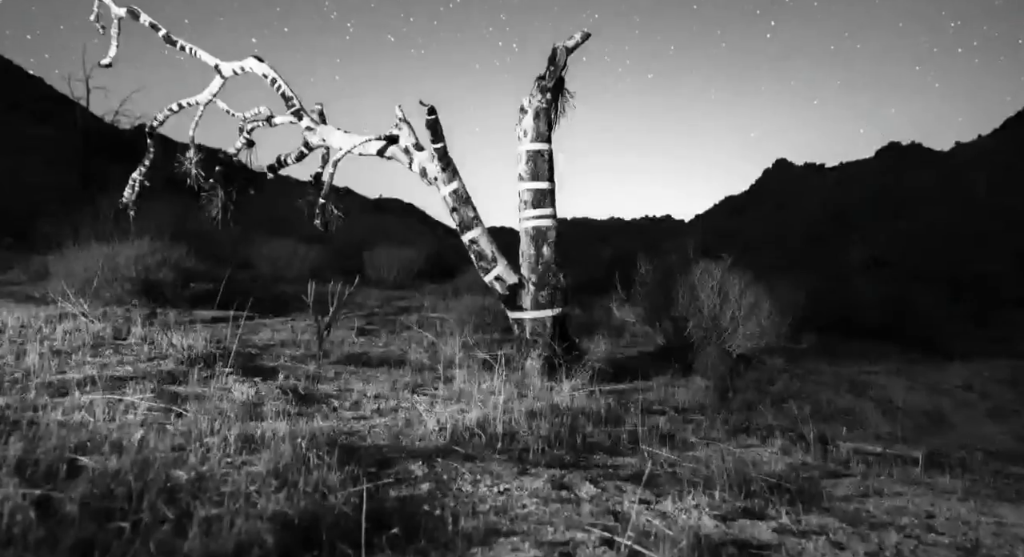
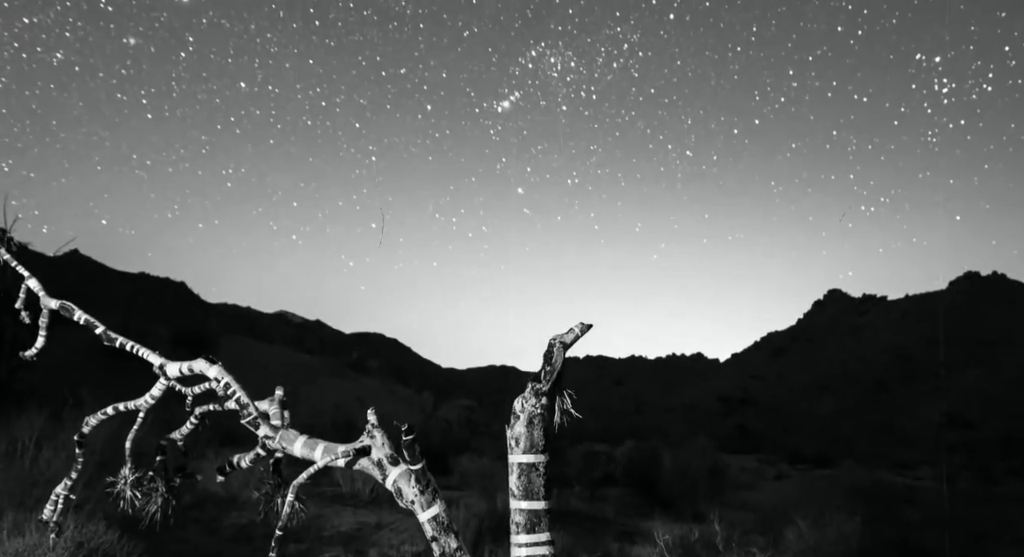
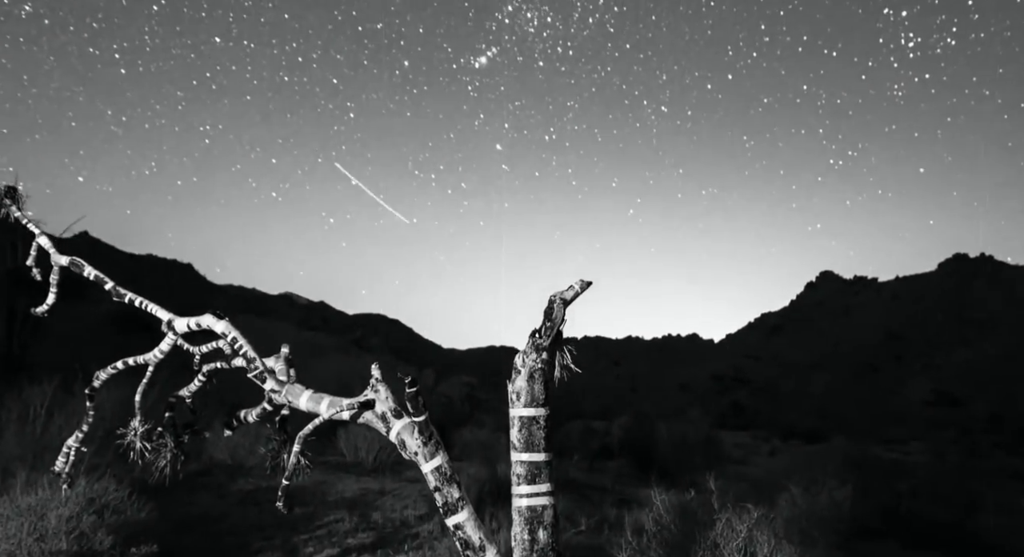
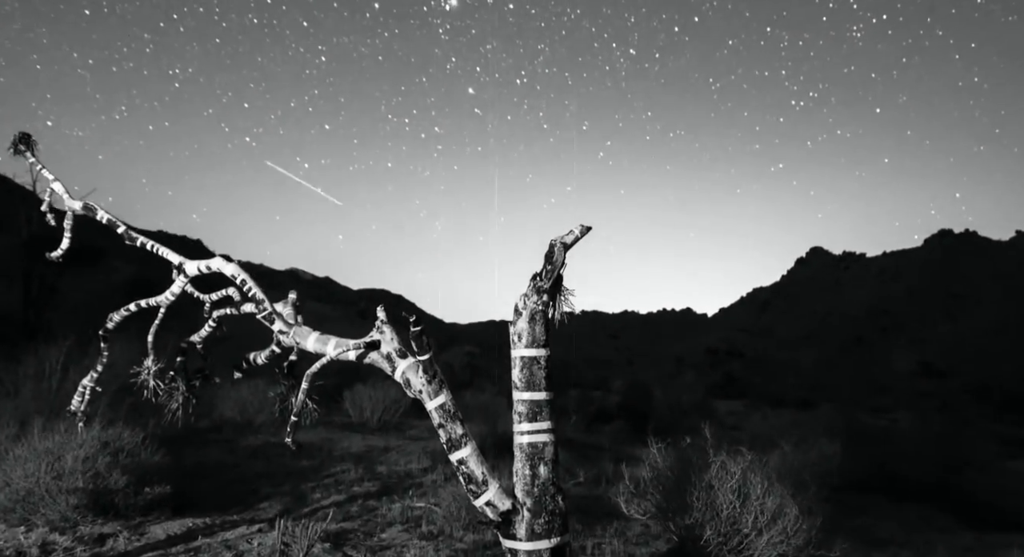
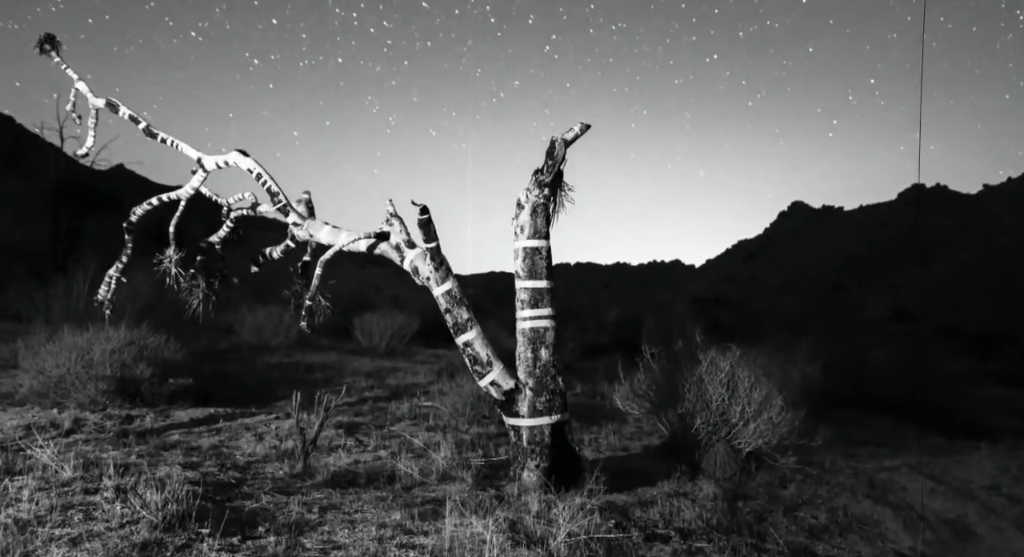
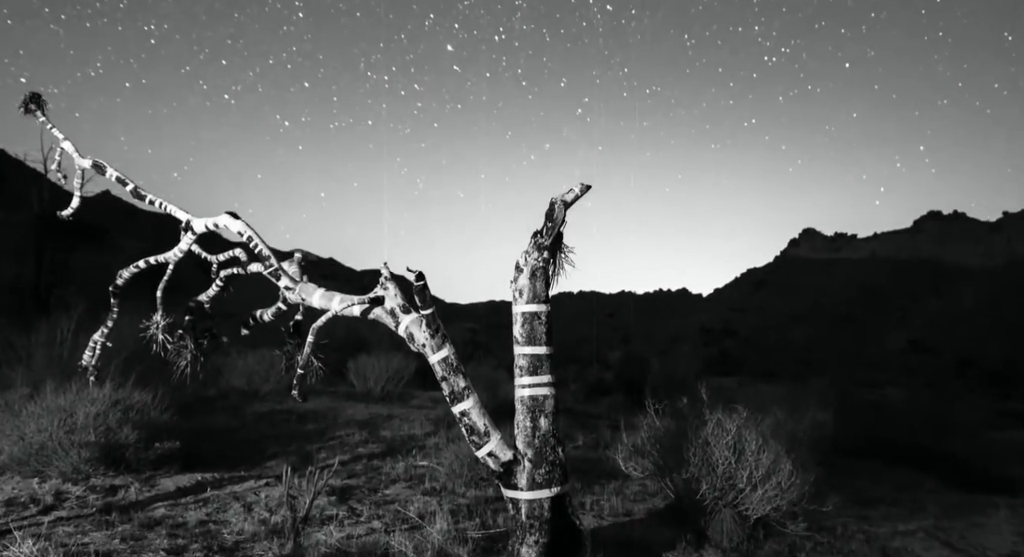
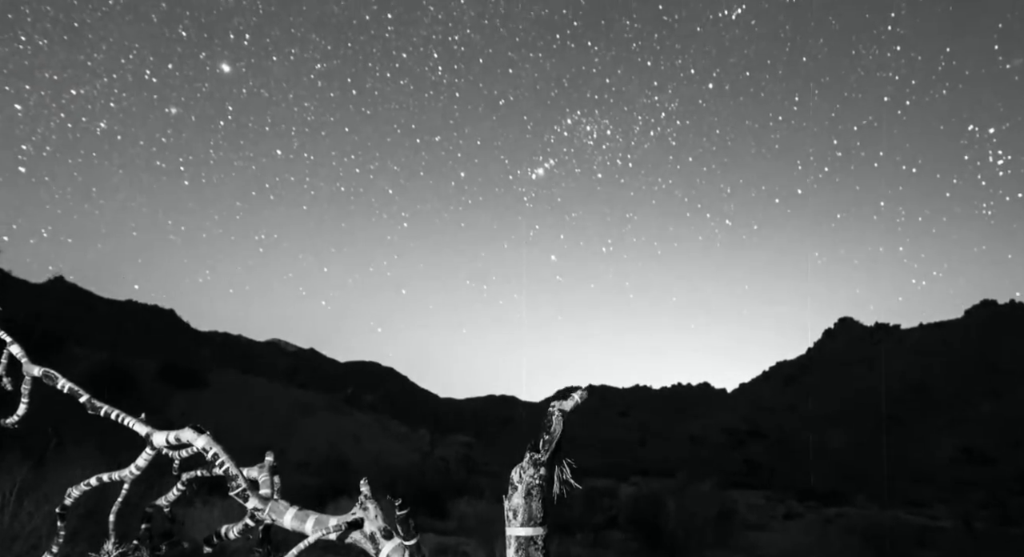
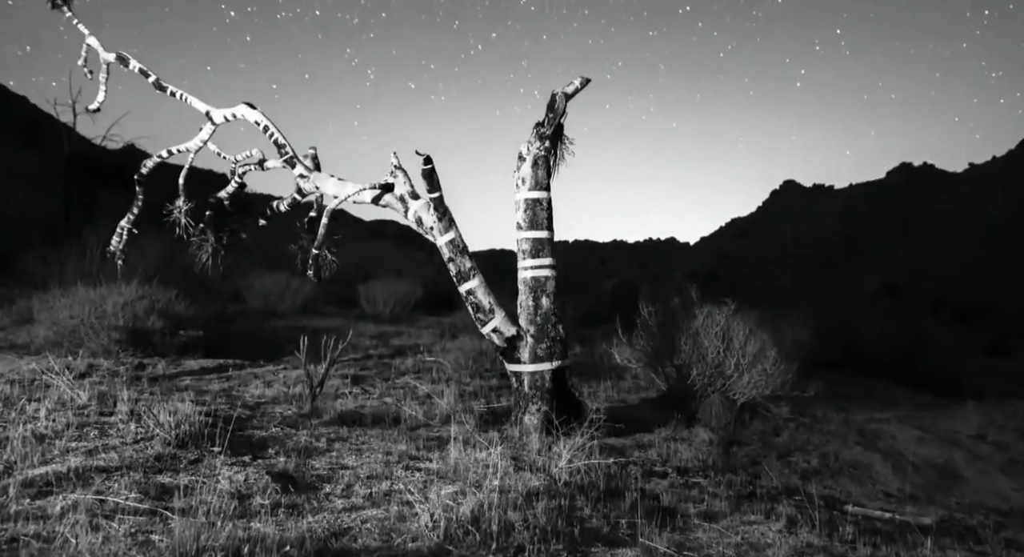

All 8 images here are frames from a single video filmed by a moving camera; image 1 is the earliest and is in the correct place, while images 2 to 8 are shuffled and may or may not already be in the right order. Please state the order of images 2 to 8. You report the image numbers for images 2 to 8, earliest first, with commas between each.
8, 5, 6, 4, 3, 2, 7
